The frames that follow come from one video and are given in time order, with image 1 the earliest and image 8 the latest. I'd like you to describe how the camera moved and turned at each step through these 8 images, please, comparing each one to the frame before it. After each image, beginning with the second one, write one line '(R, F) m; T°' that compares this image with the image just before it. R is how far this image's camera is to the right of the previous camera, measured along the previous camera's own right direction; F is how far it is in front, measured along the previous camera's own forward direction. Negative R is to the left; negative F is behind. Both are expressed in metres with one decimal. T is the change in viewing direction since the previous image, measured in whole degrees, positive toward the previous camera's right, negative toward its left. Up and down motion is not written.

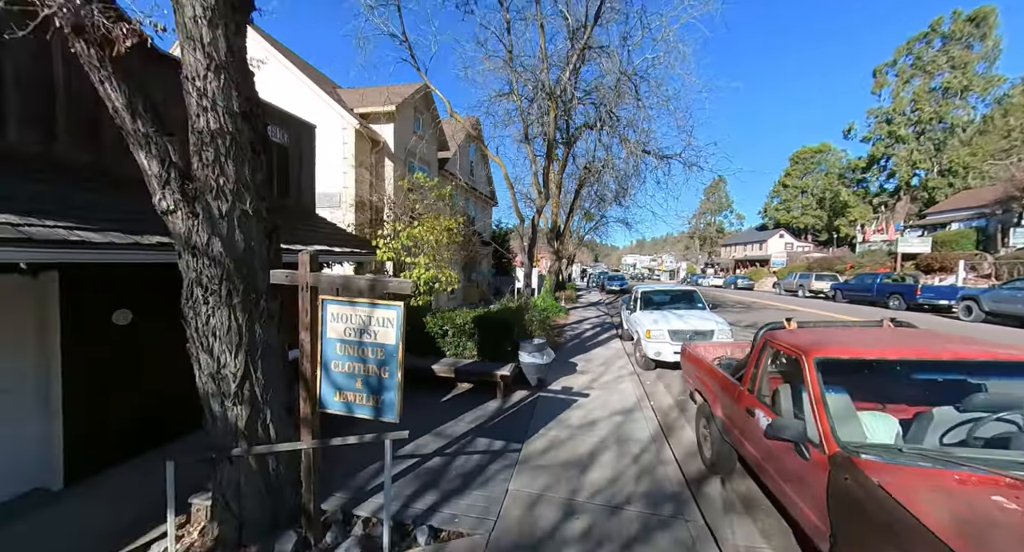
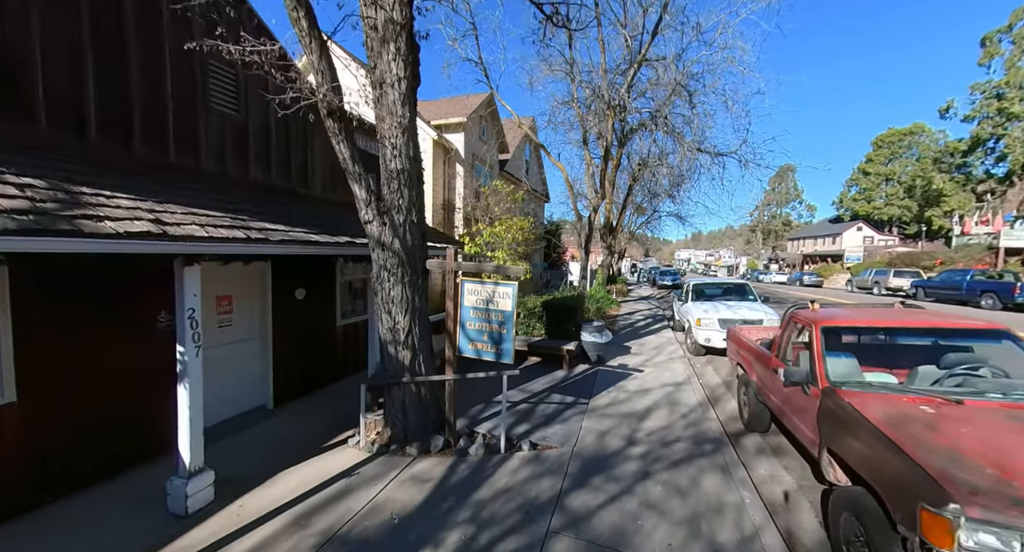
(-0.4, -1.6) m; -7°
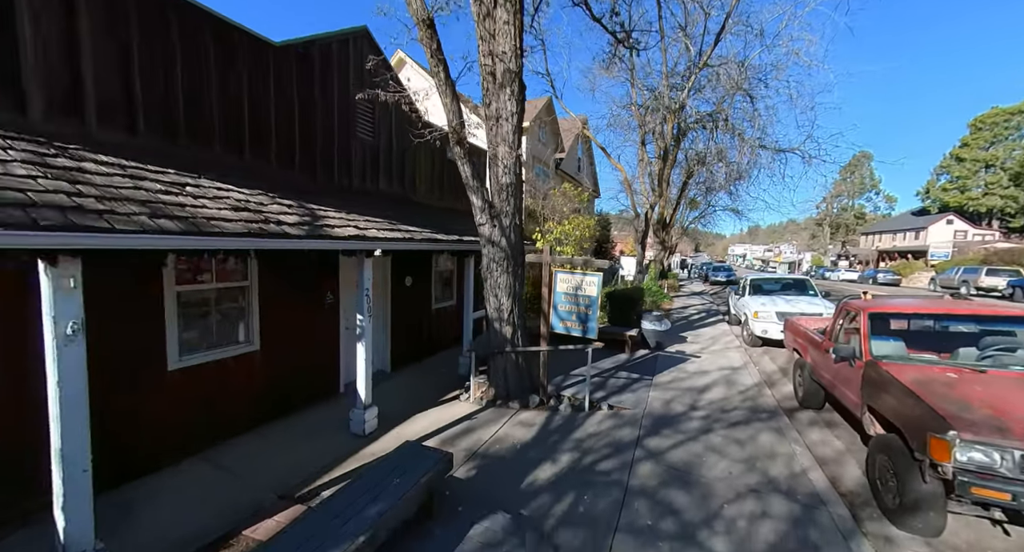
(-0.6, -1.3) m; -6°
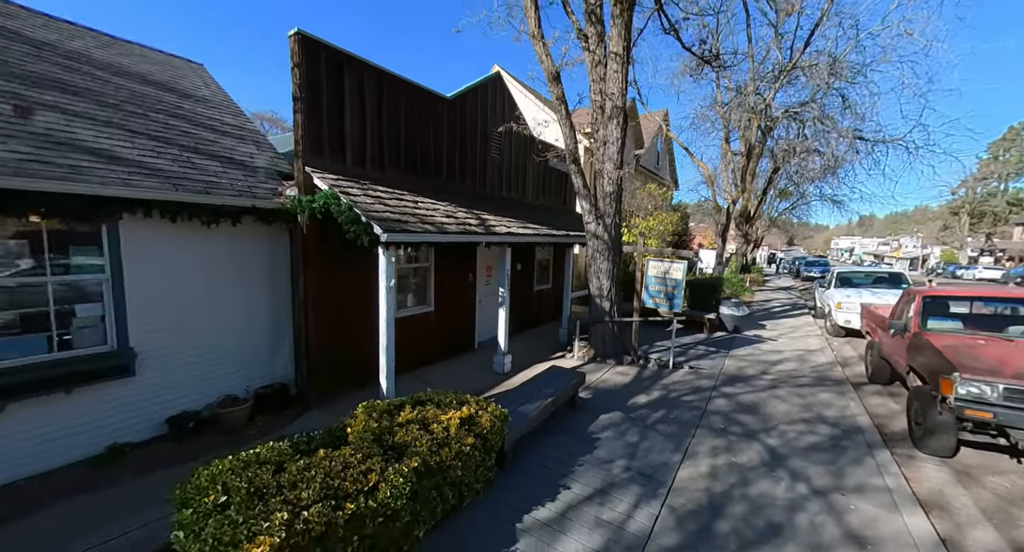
(-0.6, -2.0) m; -10°
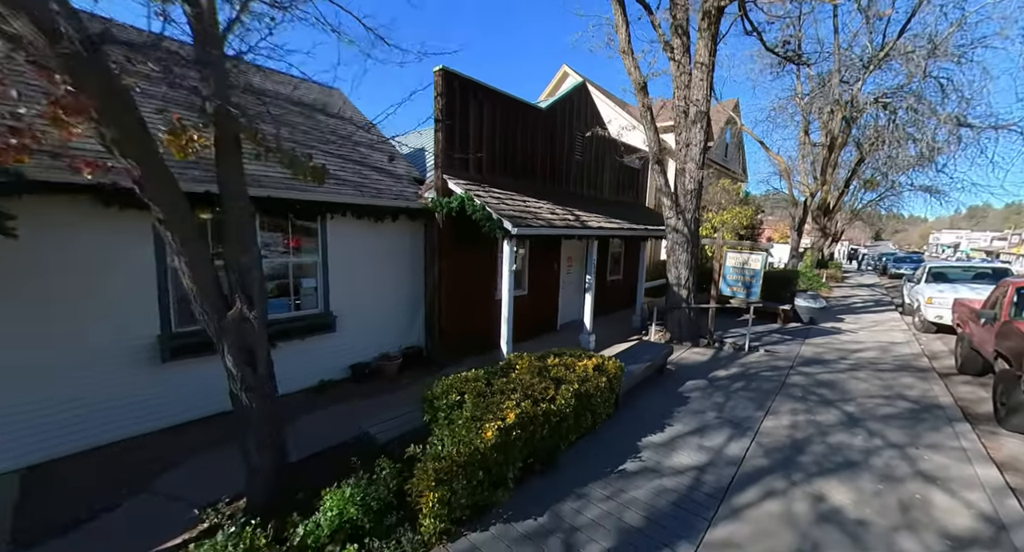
(-0.7, -1.1) m; -7°
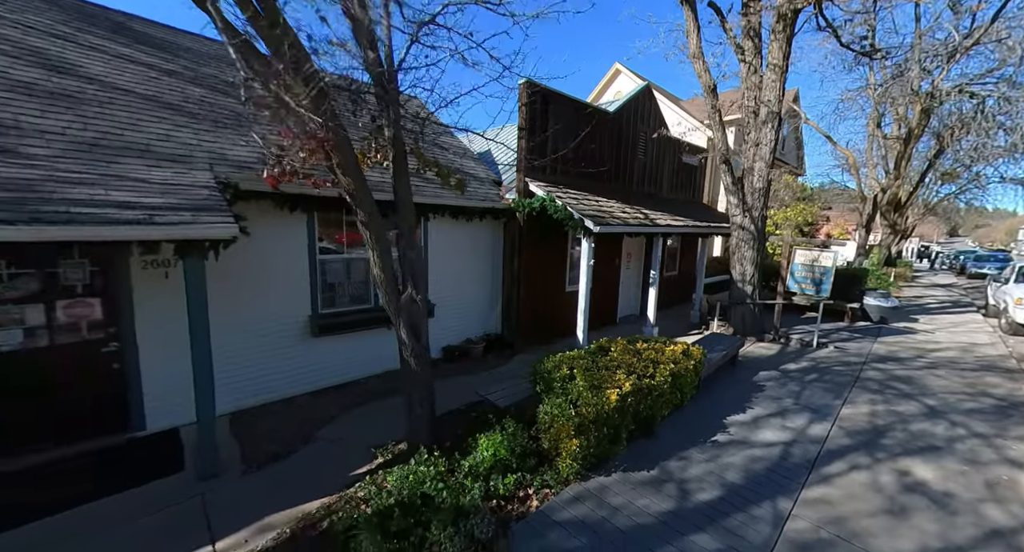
(-0.6, -0.6) m; -5°
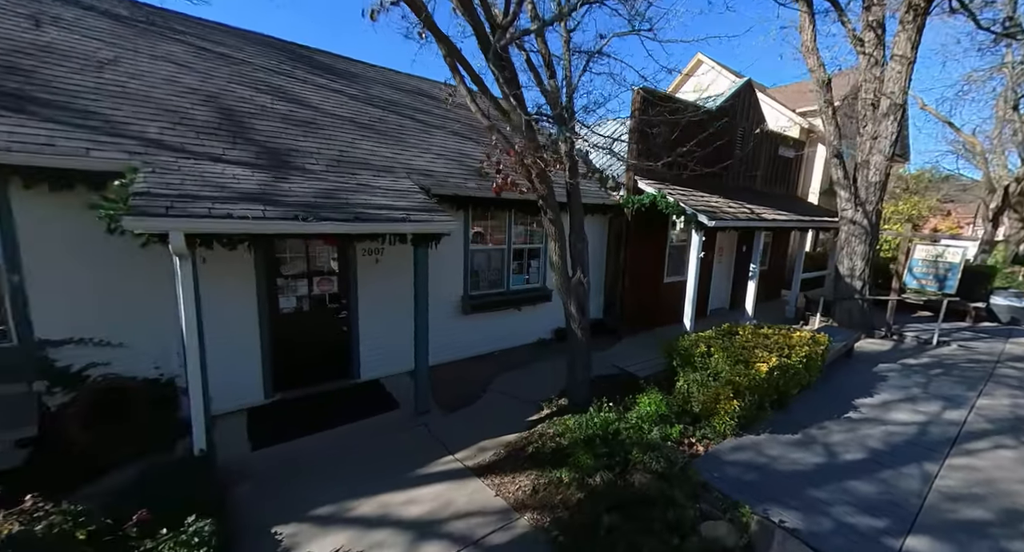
(-0.9, -0.7) m; -8°
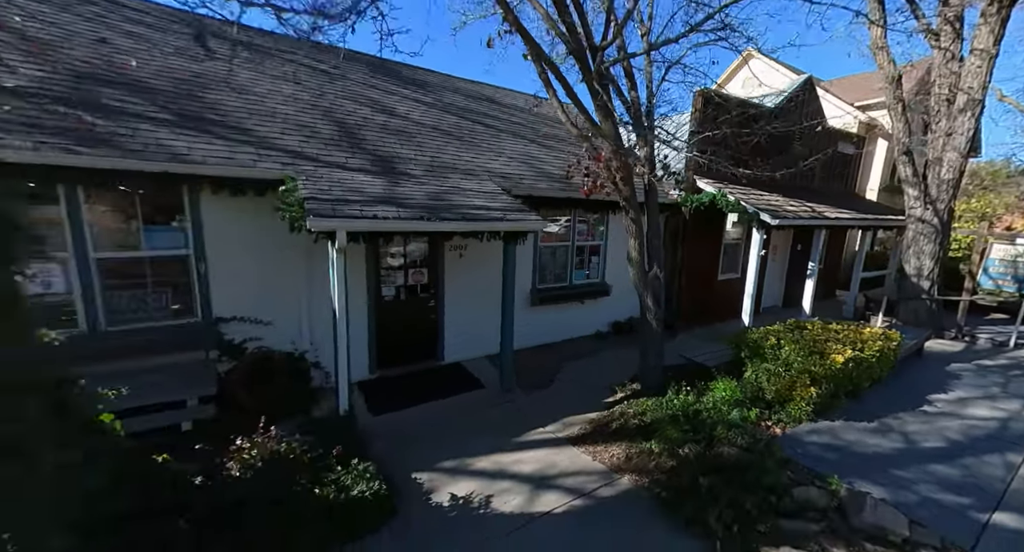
(-0.5, -0.4) m; -5°
